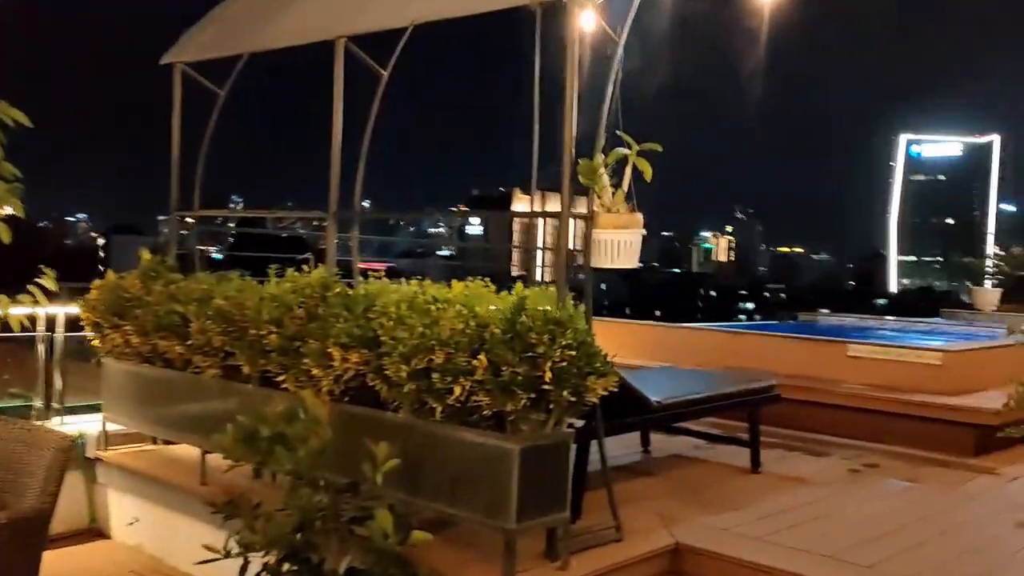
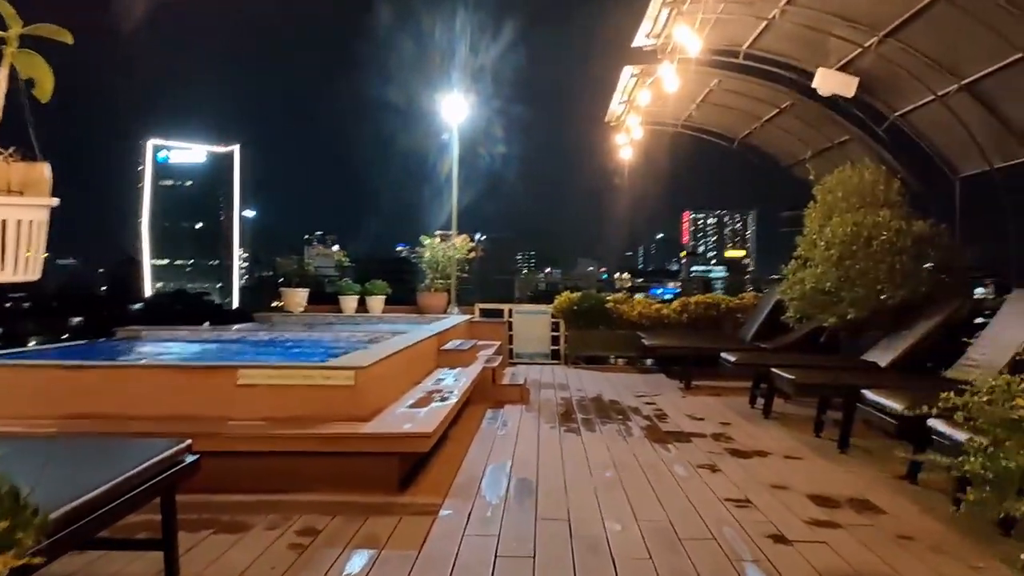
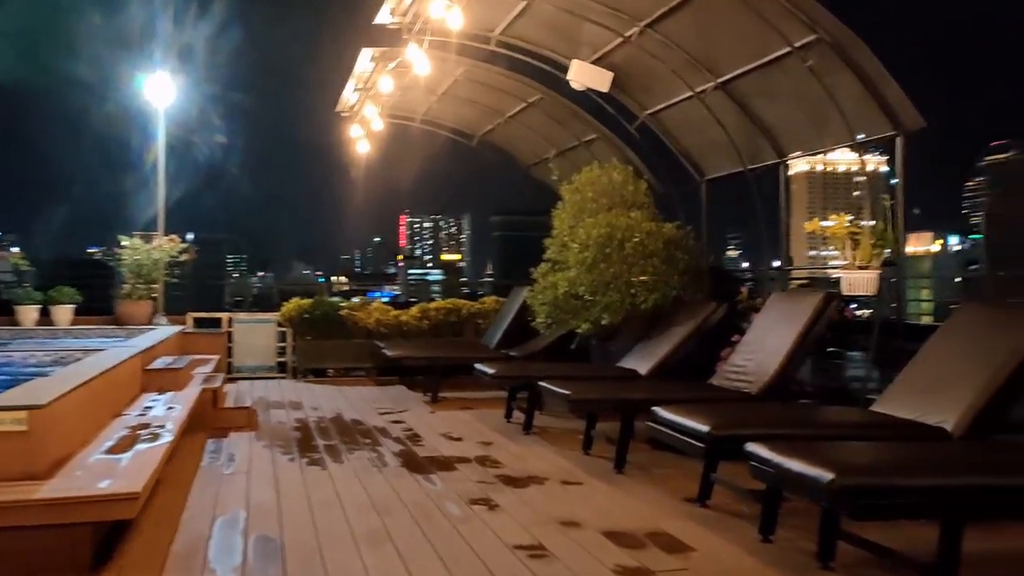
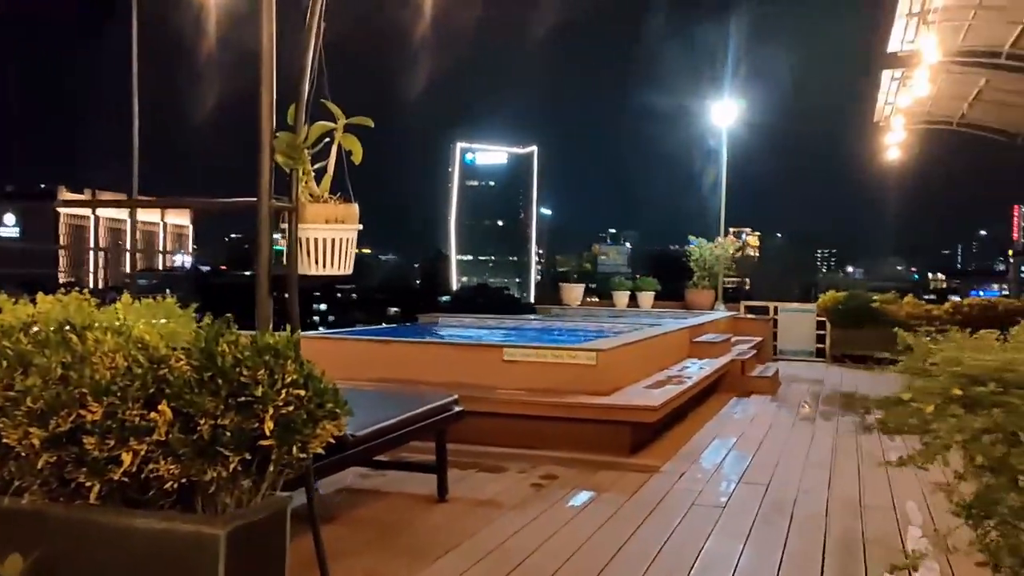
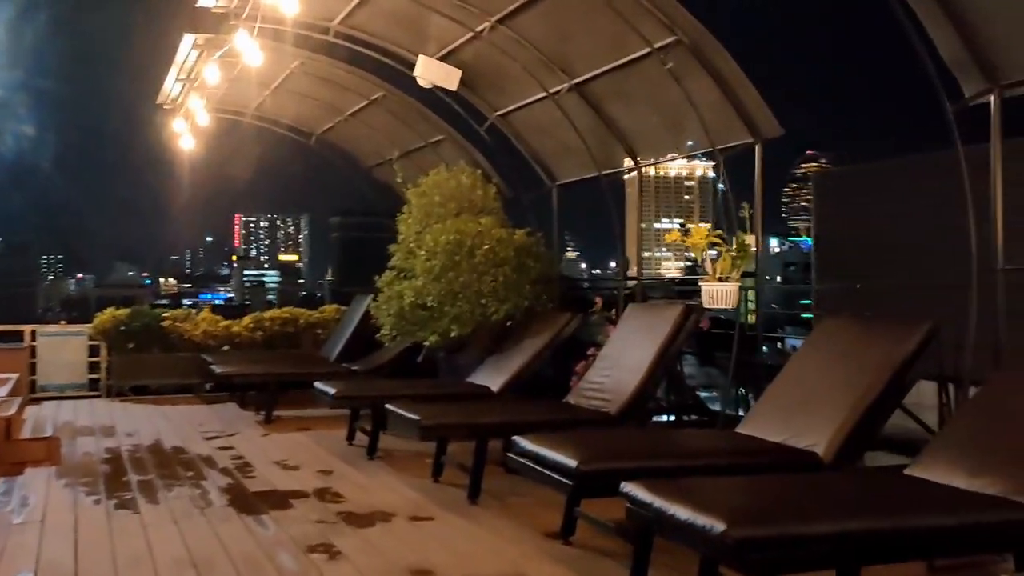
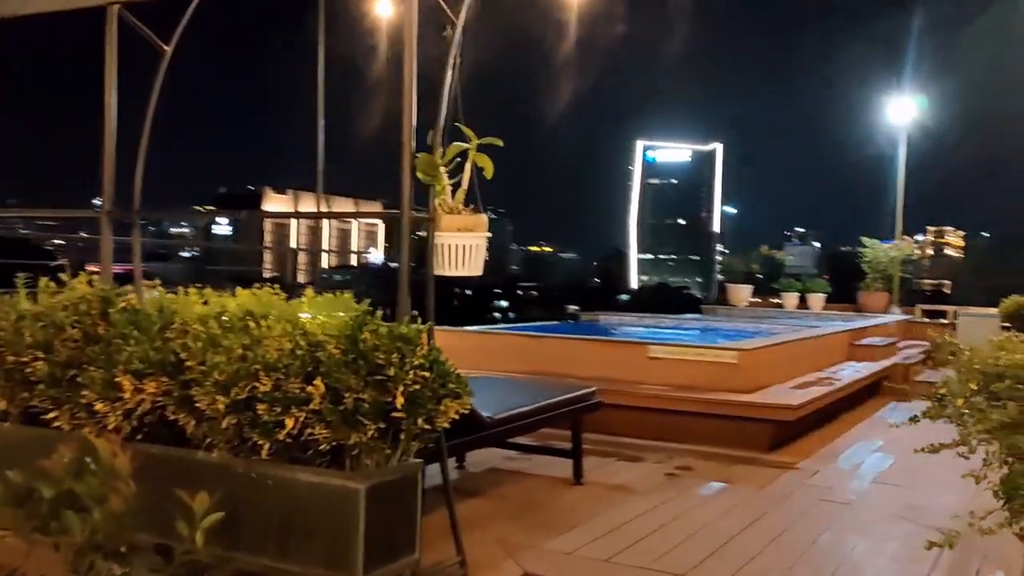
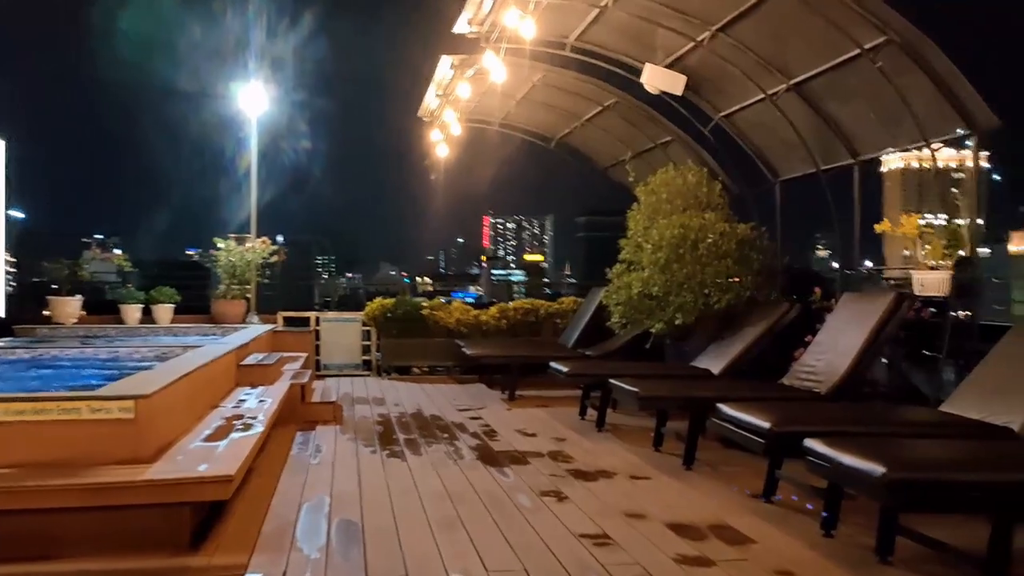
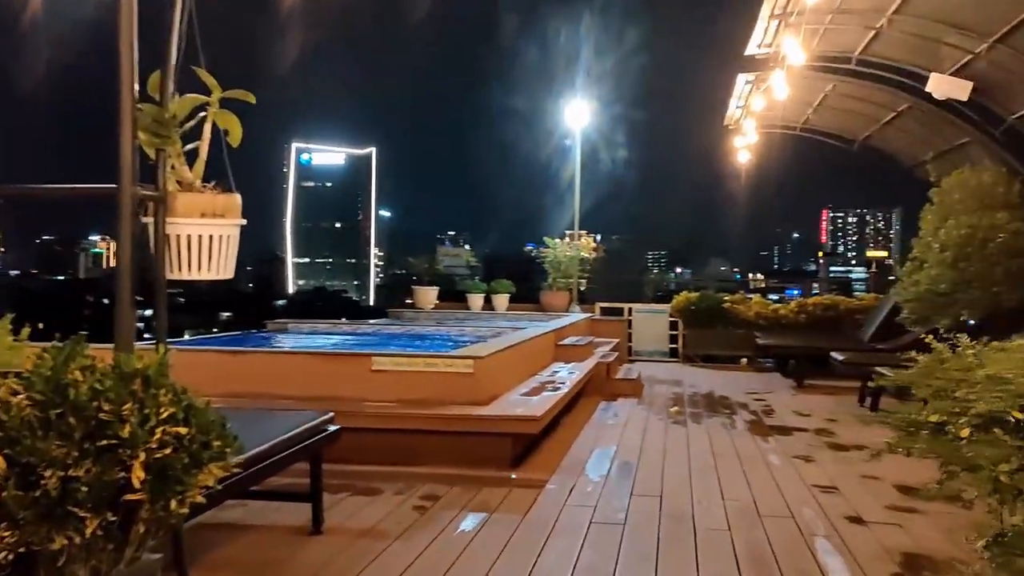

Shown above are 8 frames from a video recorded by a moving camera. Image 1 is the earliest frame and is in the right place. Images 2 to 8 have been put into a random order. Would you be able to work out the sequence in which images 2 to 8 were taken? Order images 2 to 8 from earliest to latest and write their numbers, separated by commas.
6, 4, 8, 2, 7, 3, 5
